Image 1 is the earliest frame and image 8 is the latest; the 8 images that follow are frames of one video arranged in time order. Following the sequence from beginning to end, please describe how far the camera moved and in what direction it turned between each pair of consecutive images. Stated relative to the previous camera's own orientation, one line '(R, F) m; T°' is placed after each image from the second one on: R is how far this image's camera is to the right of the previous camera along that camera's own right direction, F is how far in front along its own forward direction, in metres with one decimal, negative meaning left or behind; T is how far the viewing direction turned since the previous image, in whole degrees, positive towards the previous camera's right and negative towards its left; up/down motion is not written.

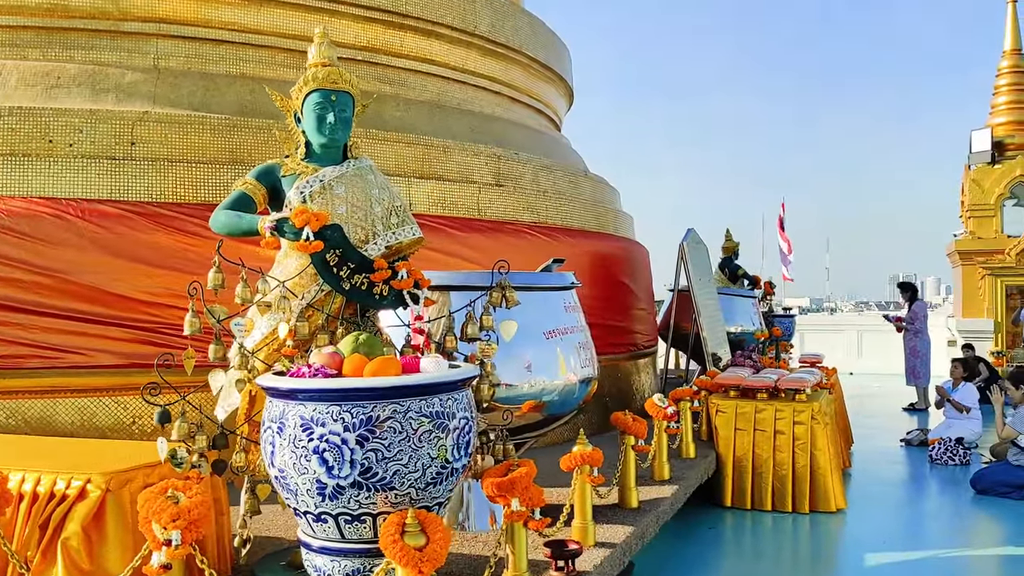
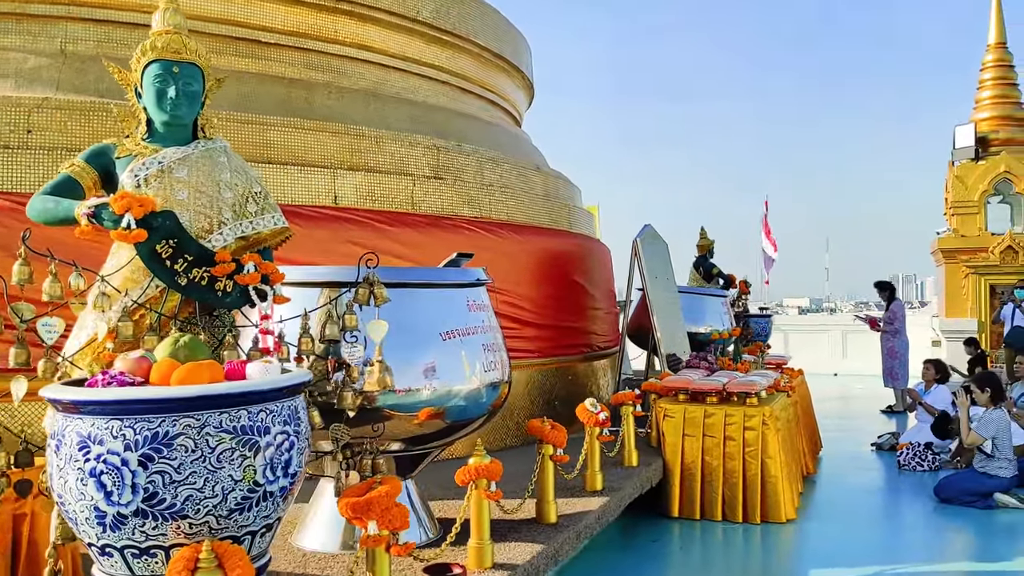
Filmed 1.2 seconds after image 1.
(+0.4, +0.3) m; 0°
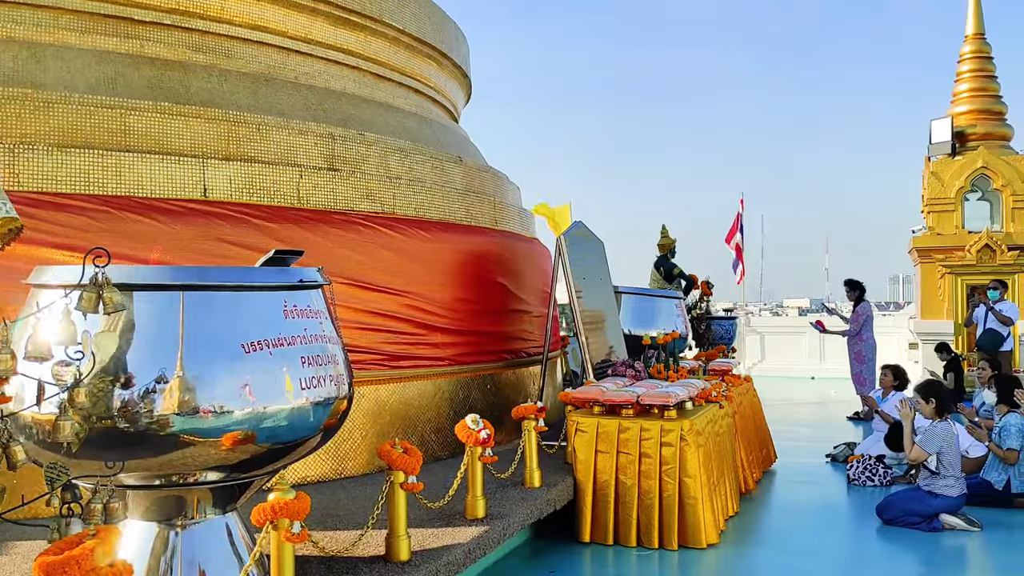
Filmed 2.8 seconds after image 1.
(+0.6, +0.4) m; 0°
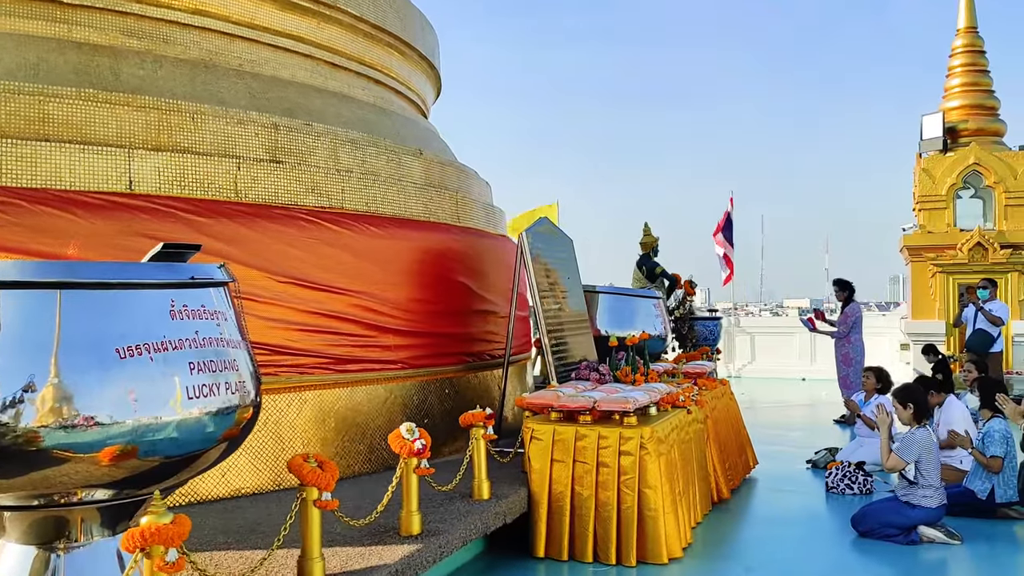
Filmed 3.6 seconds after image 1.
(+0.3, +0.2) m; 0°
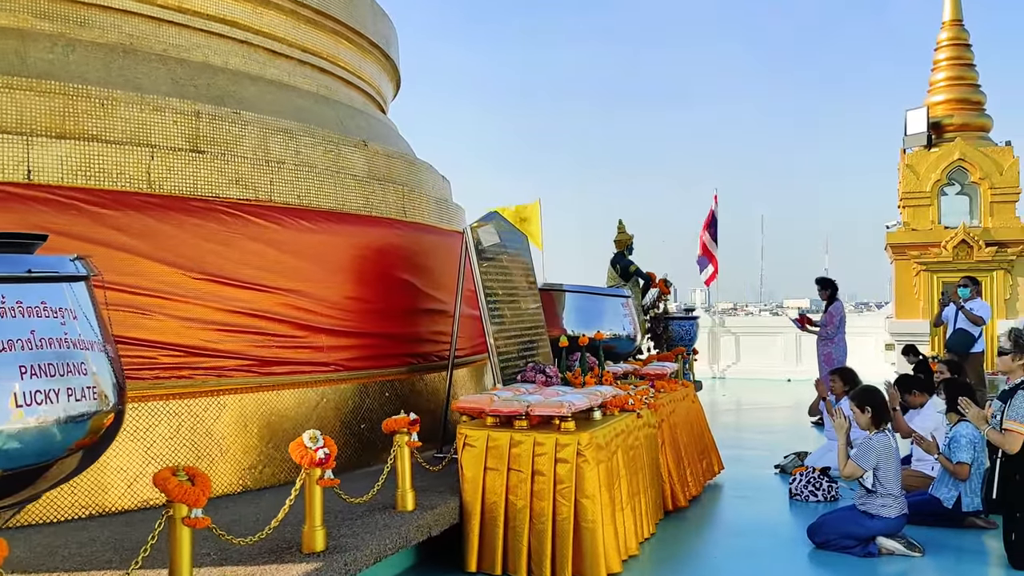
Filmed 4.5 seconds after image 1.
(+0.3, +0.2) m; 0°
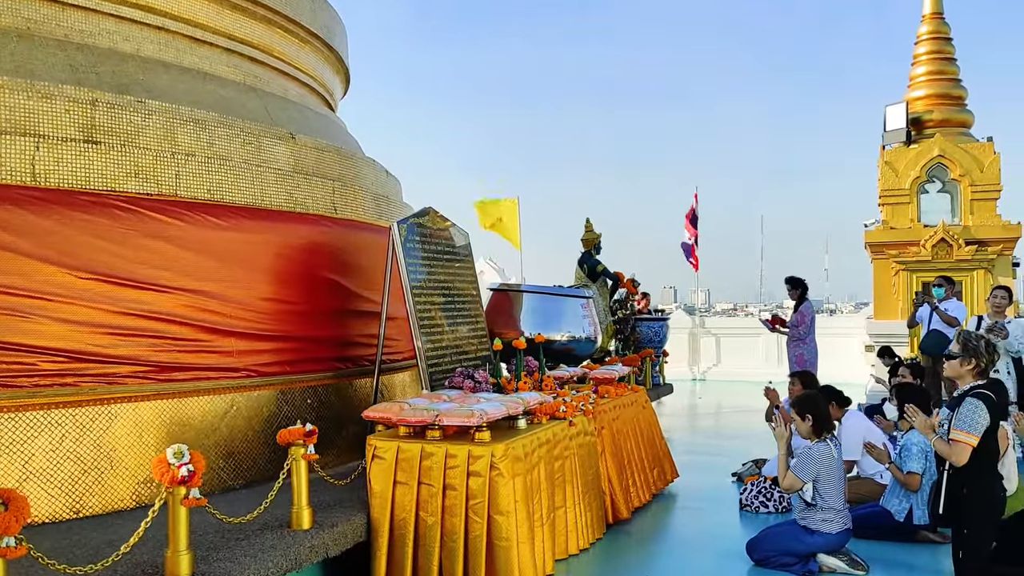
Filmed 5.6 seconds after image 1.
(+0.4, +0.2) m; 0°
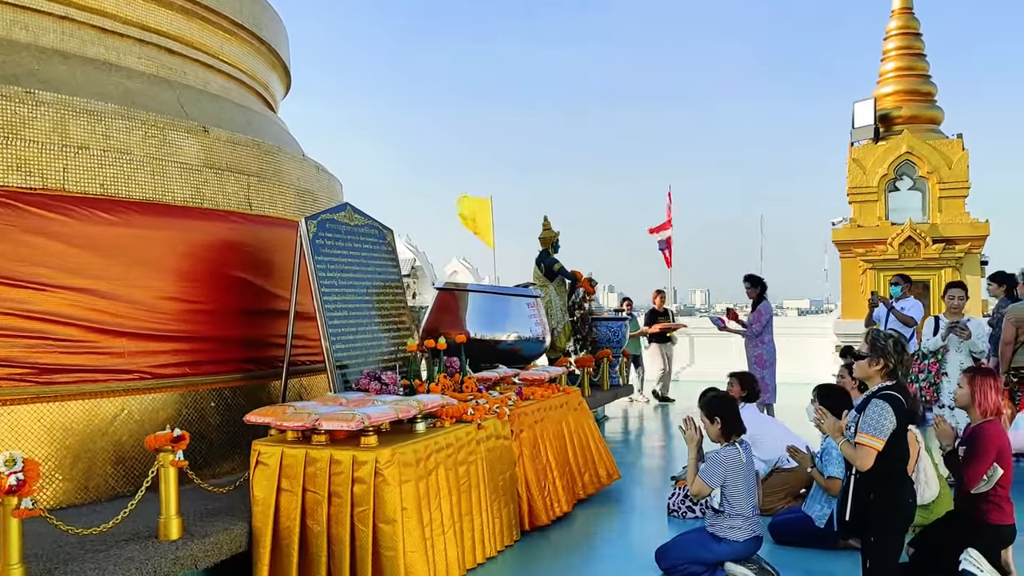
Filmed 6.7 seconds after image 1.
(+0.5, +0.1) m; 0°
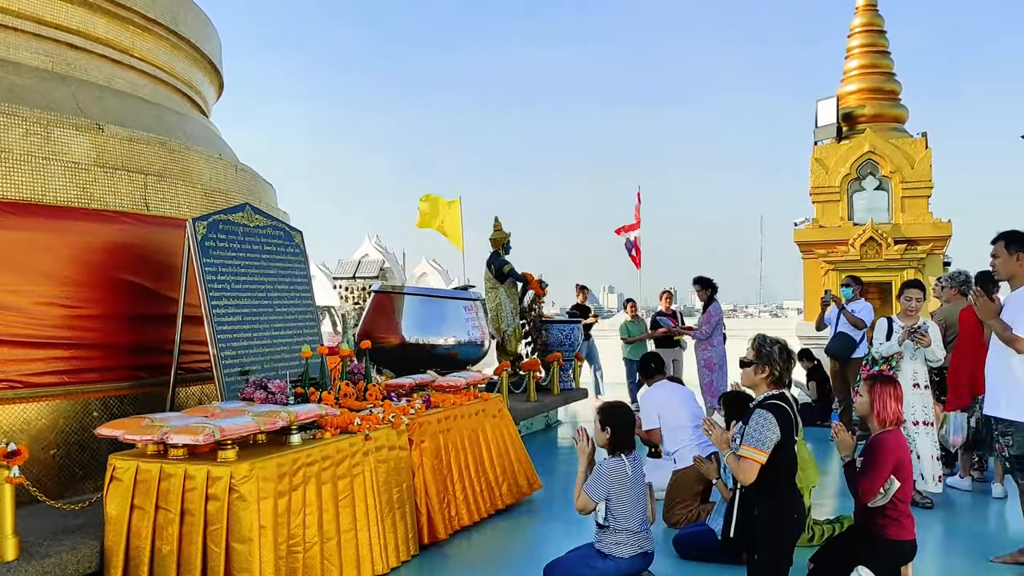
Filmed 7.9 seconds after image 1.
(+0.5, +0.2) m; 0°
